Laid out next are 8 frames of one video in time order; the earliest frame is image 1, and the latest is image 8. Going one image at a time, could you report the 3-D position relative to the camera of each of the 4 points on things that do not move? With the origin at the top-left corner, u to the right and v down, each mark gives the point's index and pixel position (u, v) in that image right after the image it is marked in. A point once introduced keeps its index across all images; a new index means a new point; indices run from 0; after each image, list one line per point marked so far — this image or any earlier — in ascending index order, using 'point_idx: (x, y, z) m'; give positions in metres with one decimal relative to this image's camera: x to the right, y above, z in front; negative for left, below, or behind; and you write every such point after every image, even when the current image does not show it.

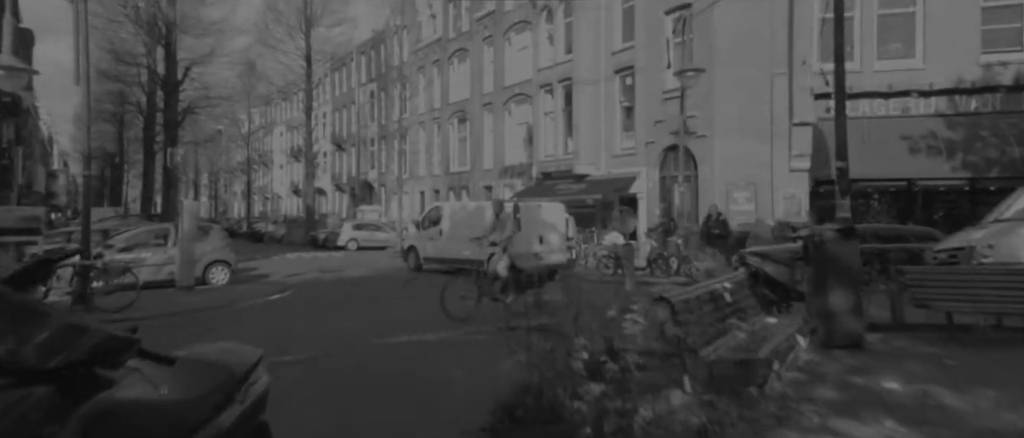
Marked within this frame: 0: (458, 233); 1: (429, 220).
0: (-1.4, -0.4, +18.4) m
1: (-2.3, 0.0, +19.4) m
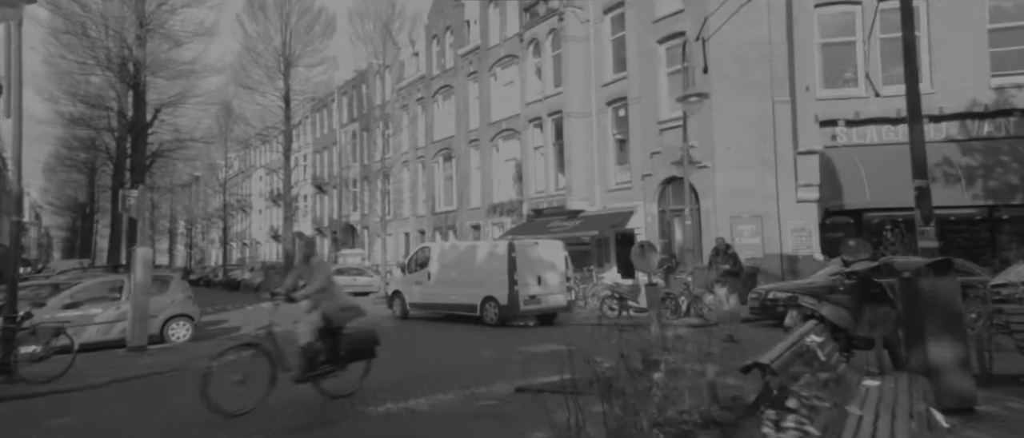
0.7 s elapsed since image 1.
0: (-1.5, -1.4, +16.9) m
1: (-2.4, -1.1, +17.9) m
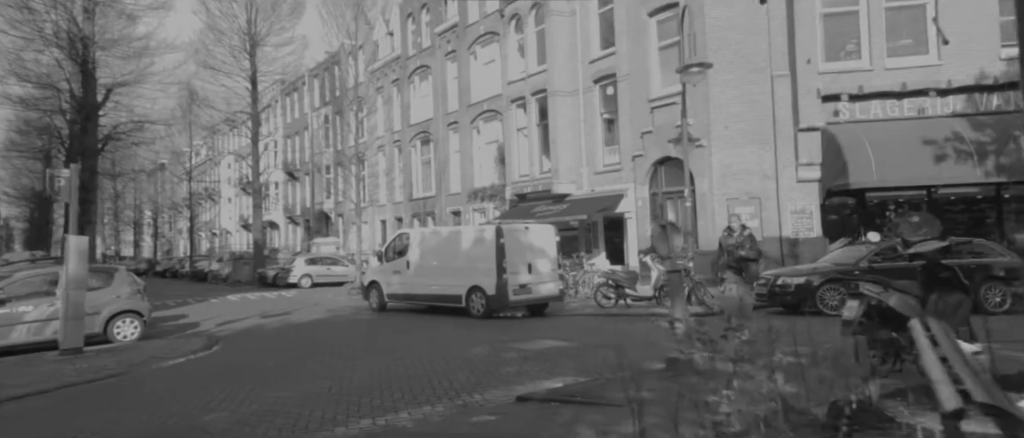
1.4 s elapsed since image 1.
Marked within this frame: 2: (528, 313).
0: (-1.8, -1.0, +15.5) m
1: (-2.8, -0.7, +16.5) m
2: (+0.3, -2.1, +15.4) m
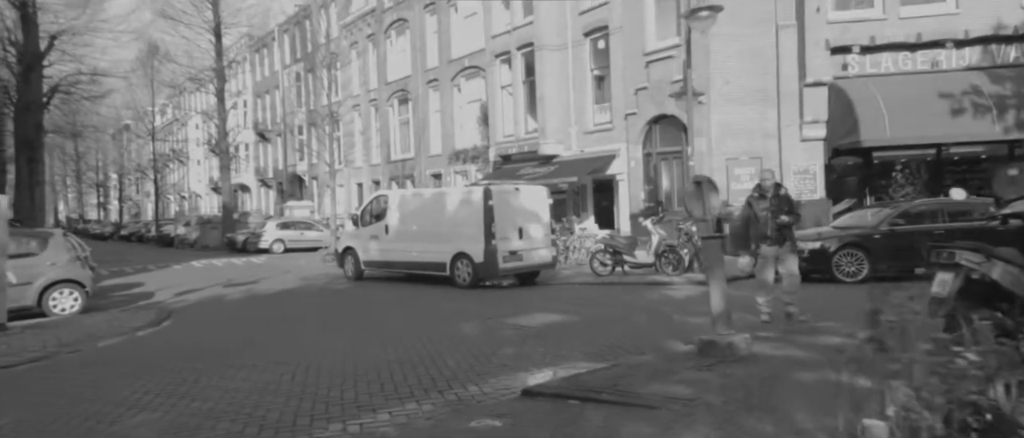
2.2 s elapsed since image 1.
0: (-2.0, -0.2, +14.1) m
1: (-3.0, +0.1, +15.1) m
2: (+0.1, -1.3, +14.1) m
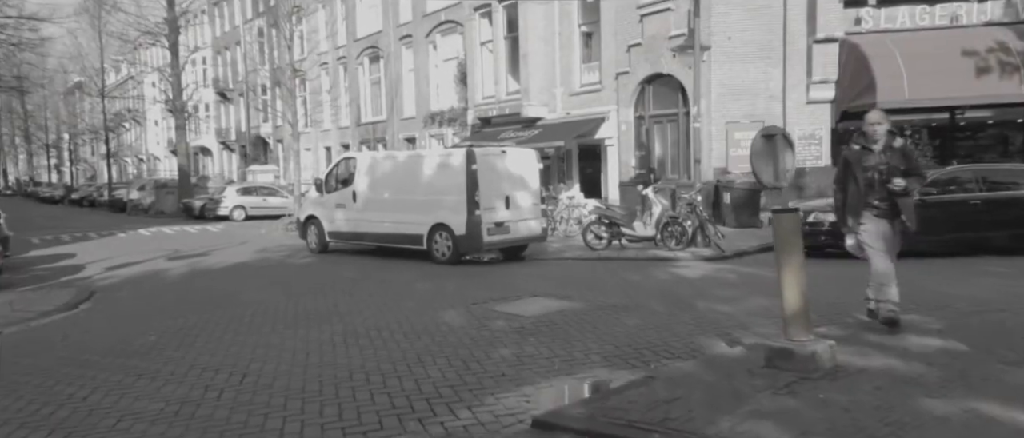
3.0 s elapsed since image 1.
0: (-2.3, +0.4, +12.4) m
1: (-3.3, +0.8, +13.3) m
2: (-0.2, -0.7, +12.6) m
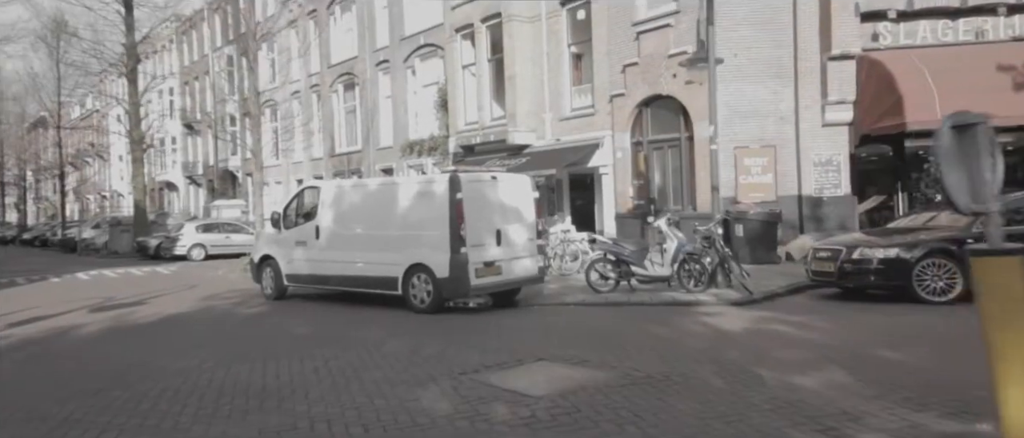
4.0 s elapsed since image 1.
0: (-2.4, -0.2, +10.5) m
1: (-3.5, +0.1, +11.4) m
2: (-0.3, -1.3, +10.7) m
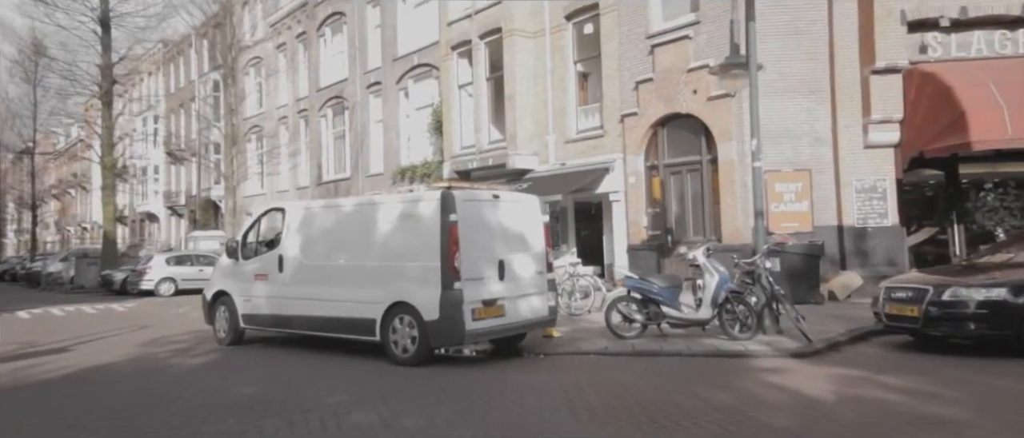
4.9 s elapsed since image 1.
0: (-2.4, -0.5, +8.6) m
1: (-3.4, -0.3, +9.5) m
2: (-0.3, -1.6, +8.7) m
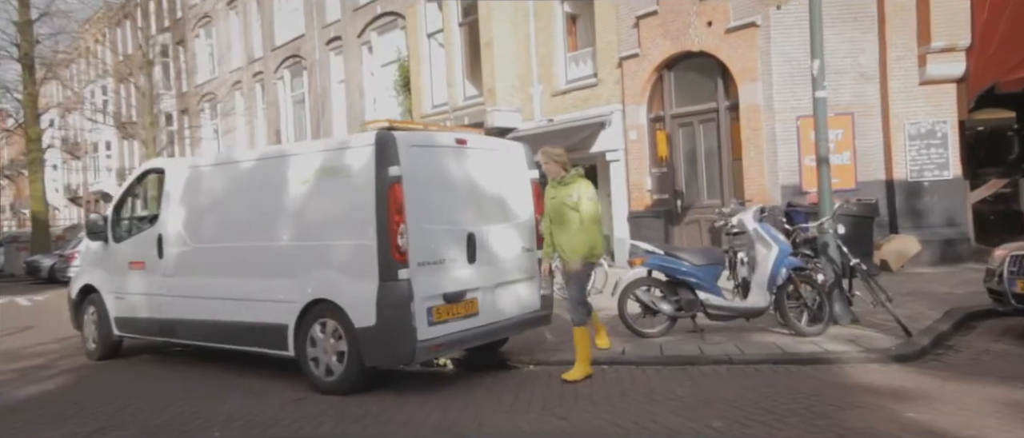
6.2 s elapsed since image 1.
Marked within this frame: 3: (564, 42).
0: (-2.6, -0.2, +6.0) m
1: (-3.7, +0.1, +6.8) m
2: (-0.5, -1.2, +6.2) m
3: (+1.1, +4.0, +15.4) m
